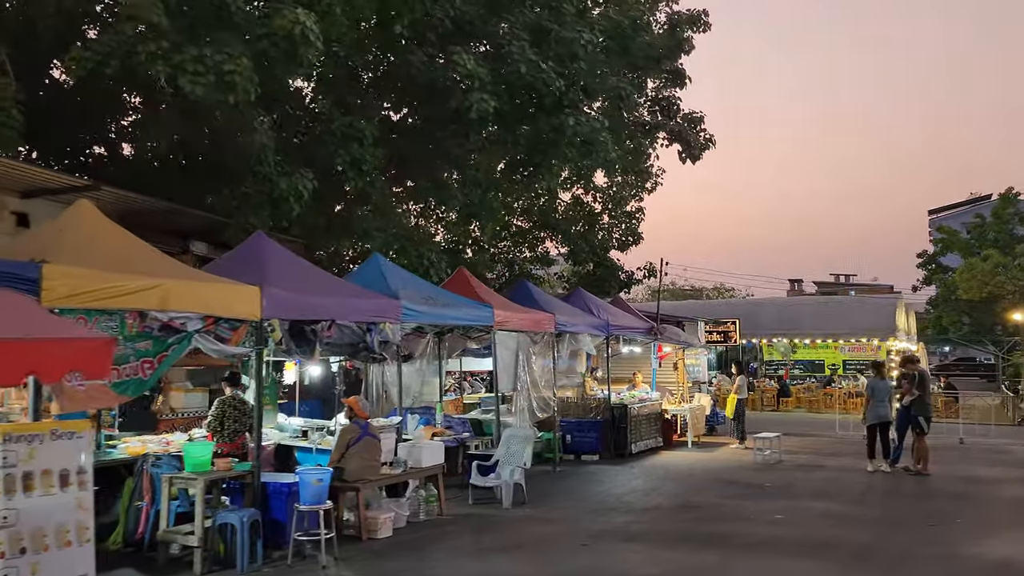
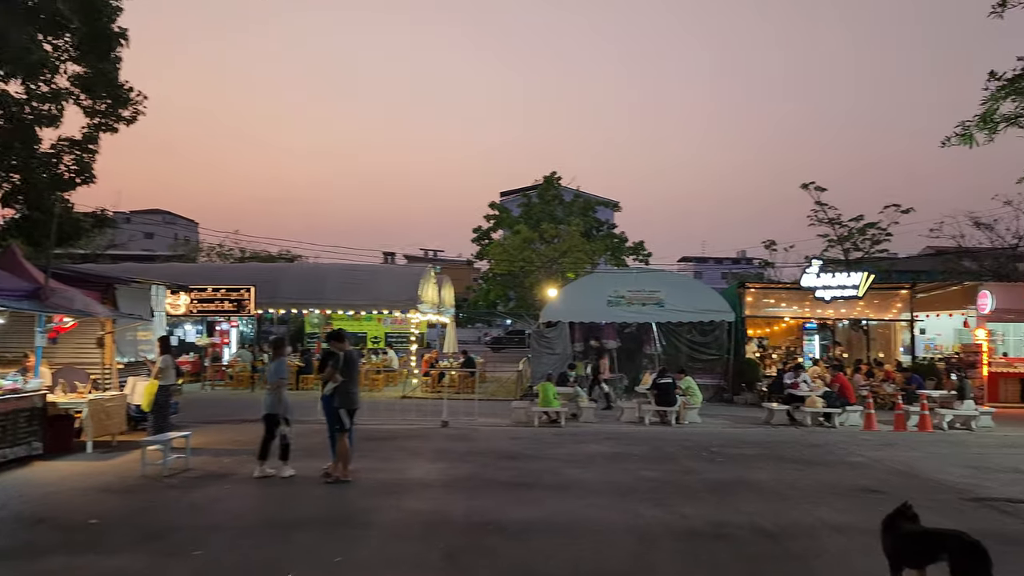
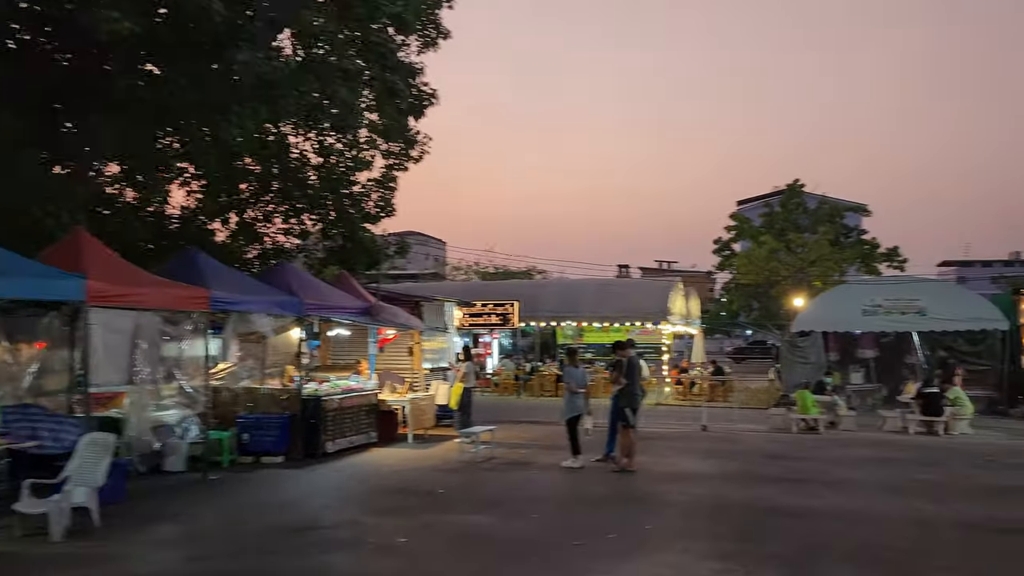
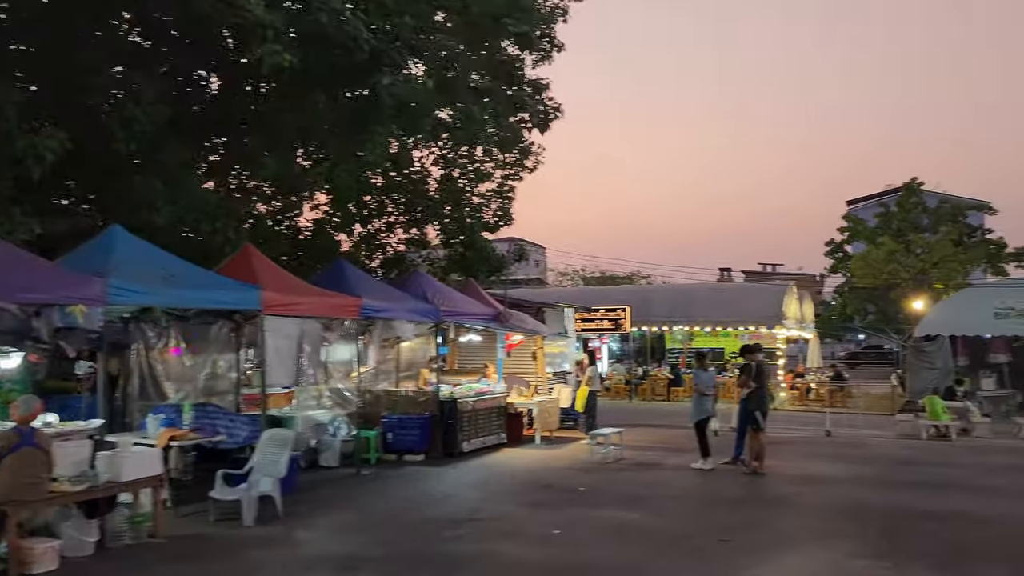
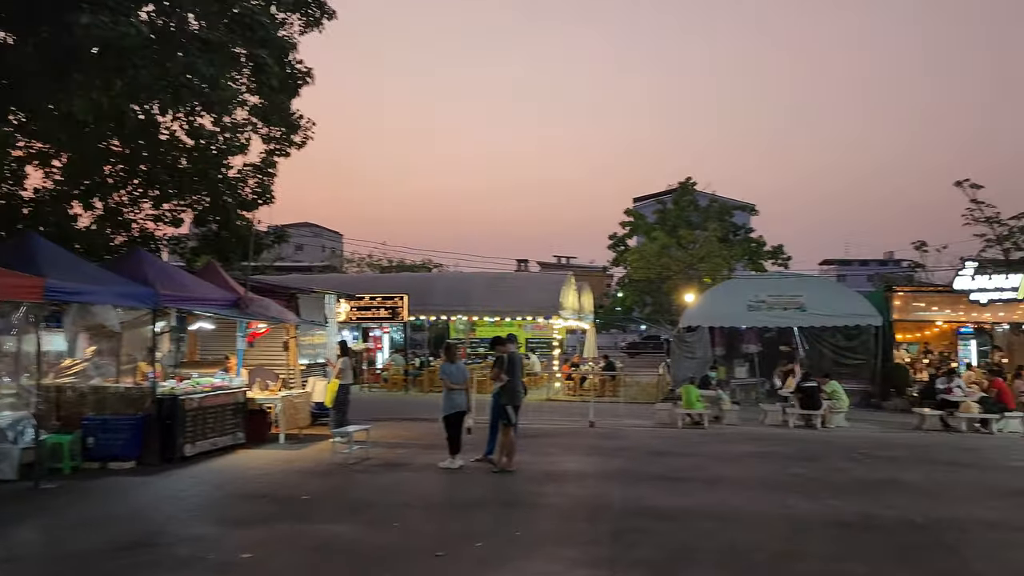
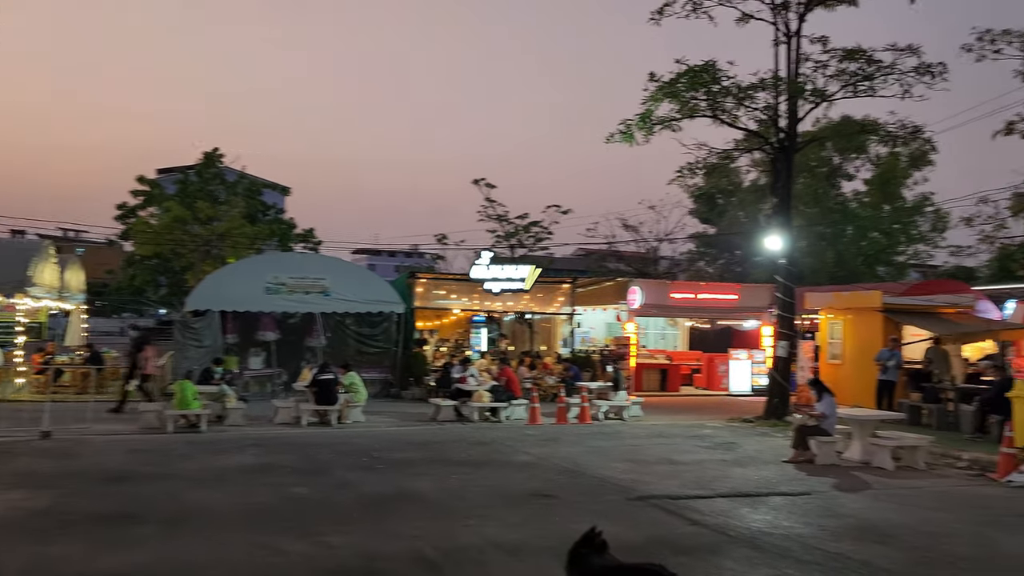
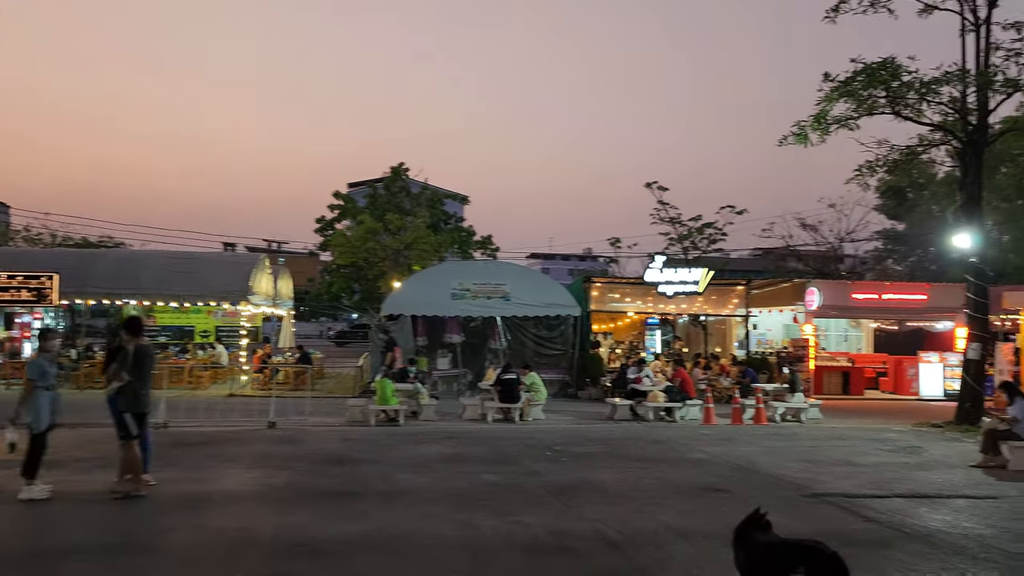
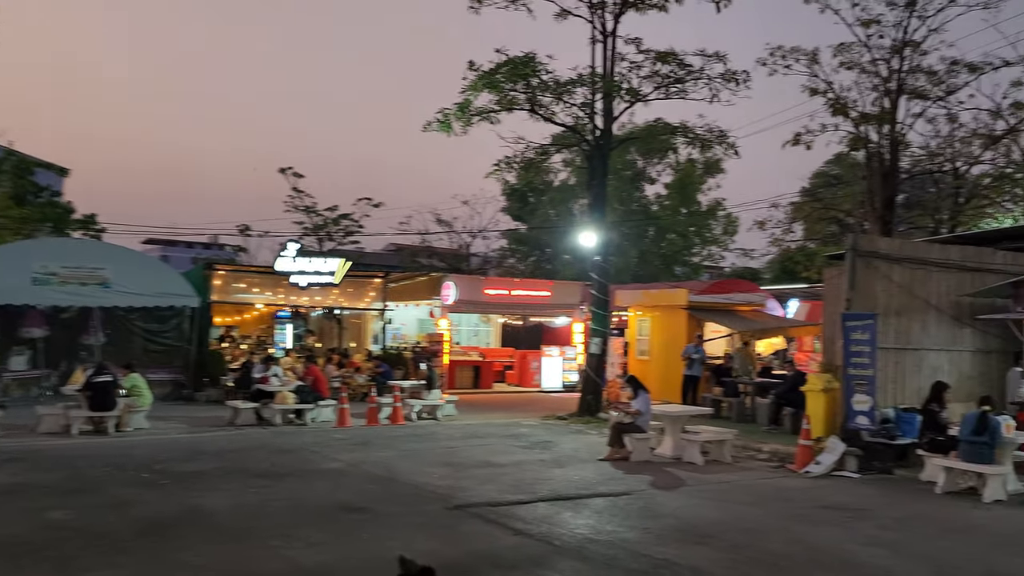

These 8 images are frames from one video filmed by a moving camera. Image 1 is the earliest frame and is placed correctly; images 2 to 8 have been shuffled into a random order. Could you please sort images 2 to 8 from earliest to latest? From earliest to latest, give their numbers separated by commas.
4, 3, 5, 2, 7, 6, 8
